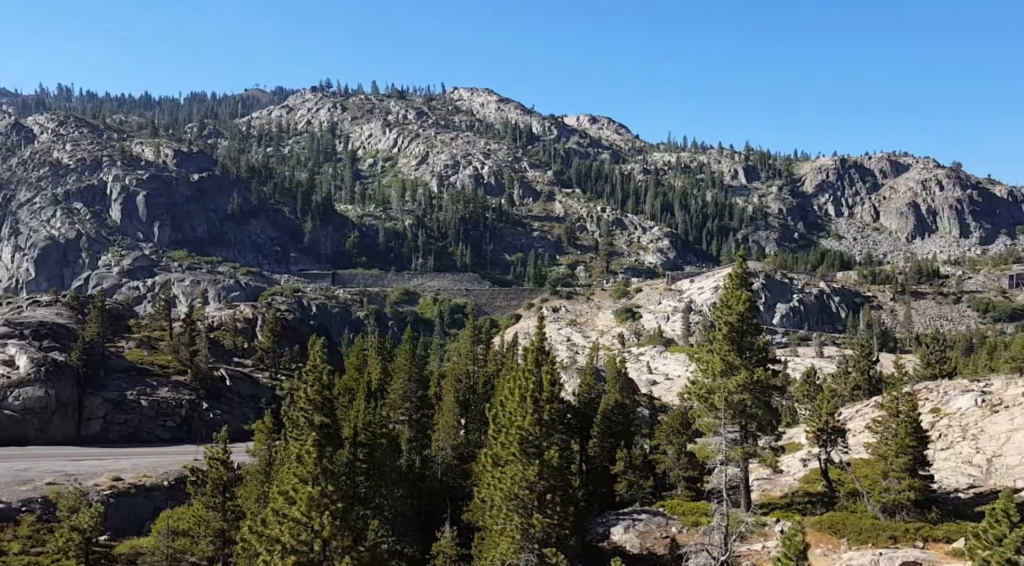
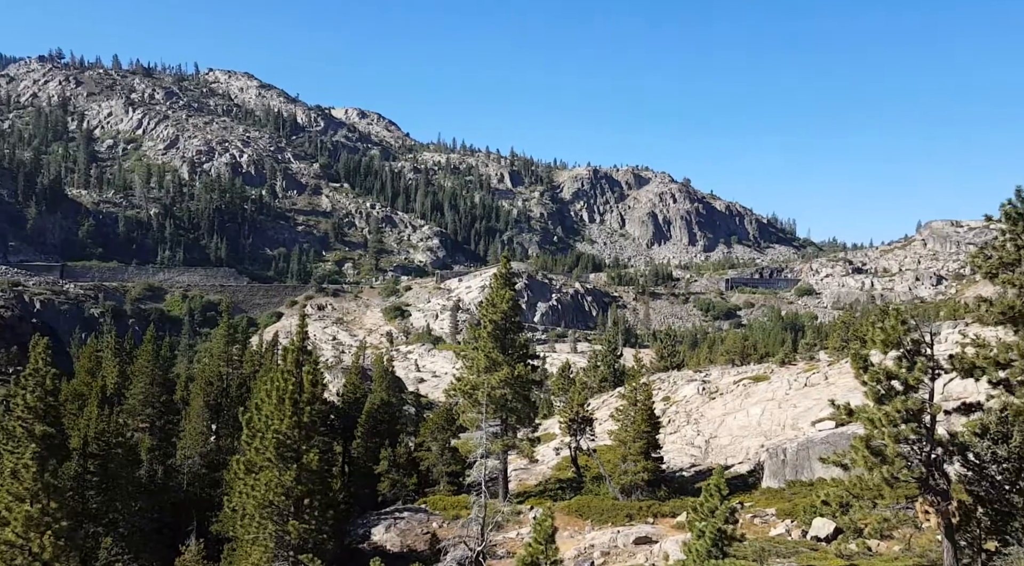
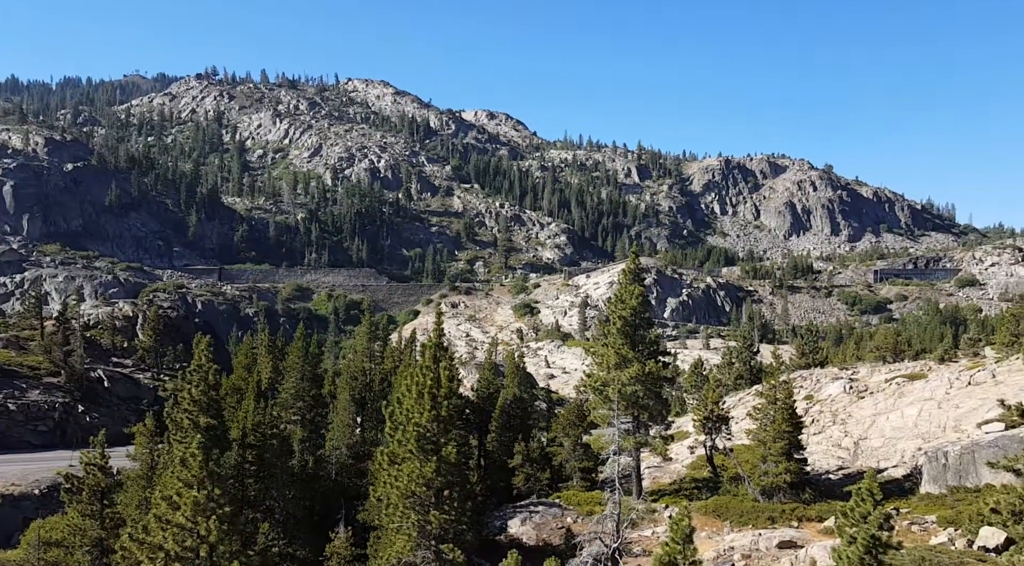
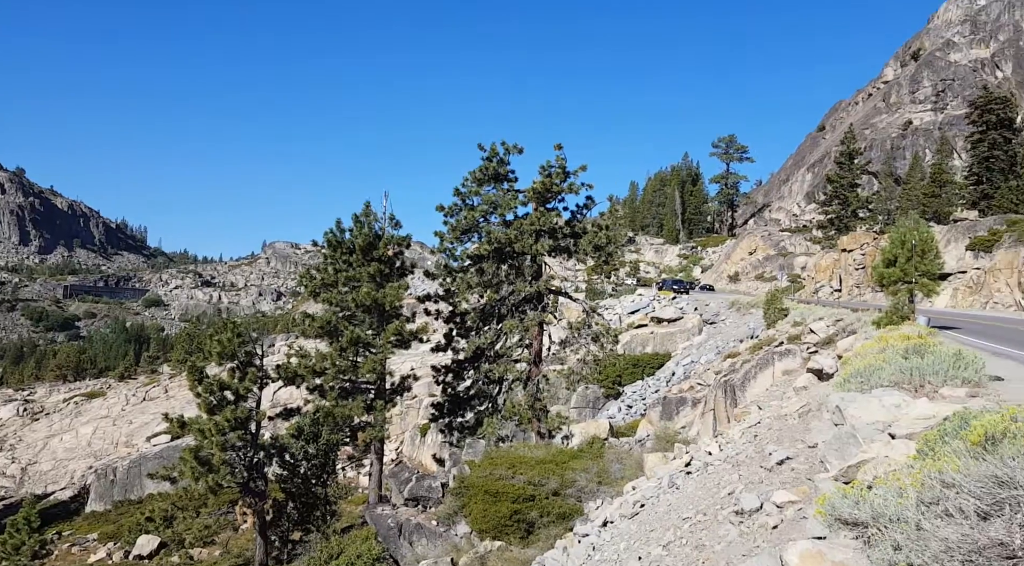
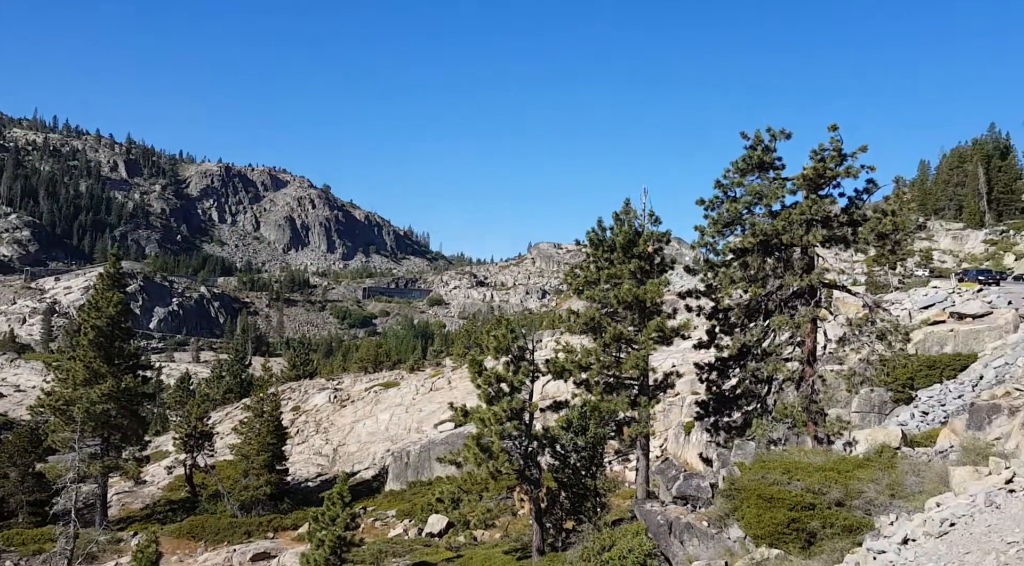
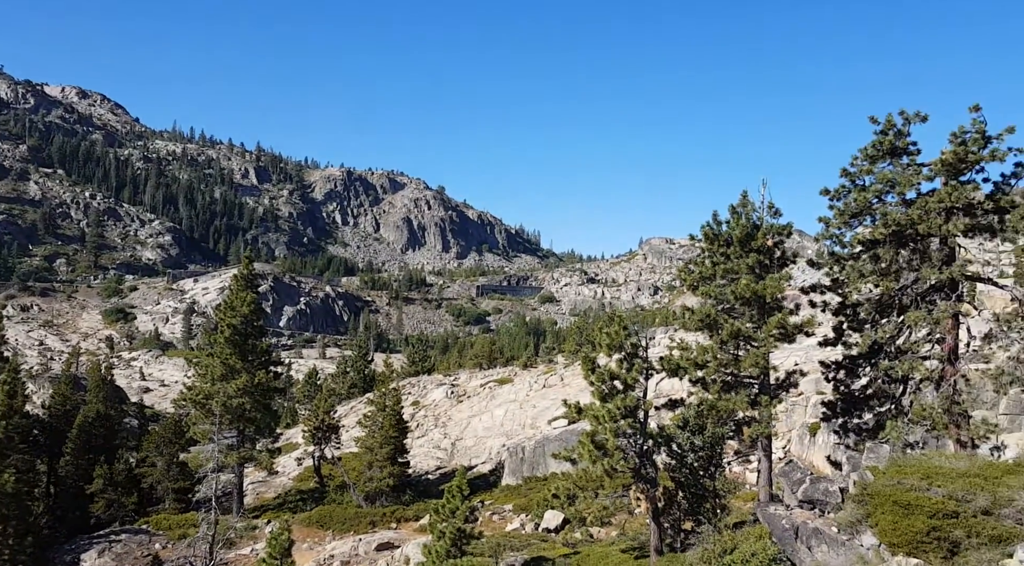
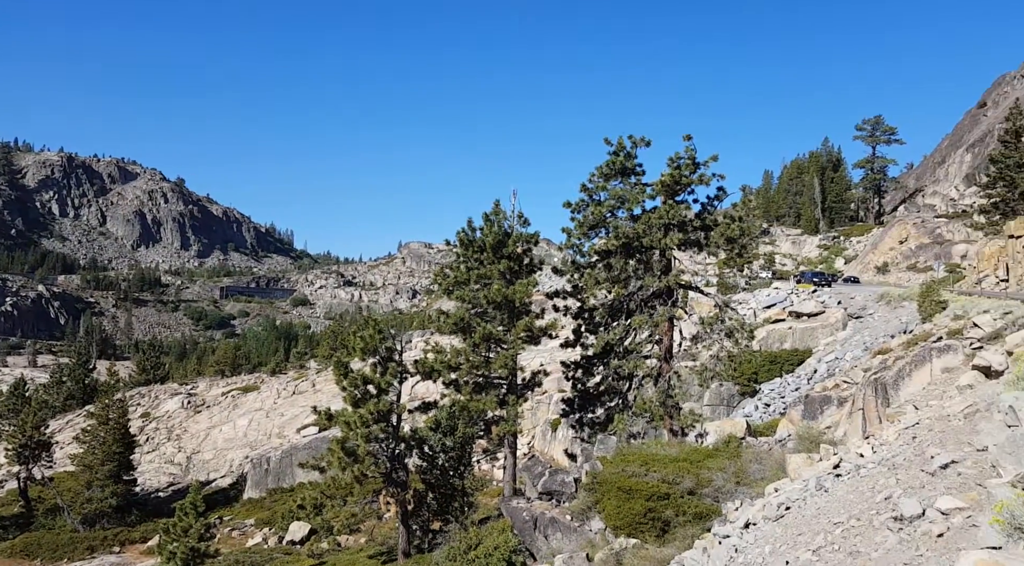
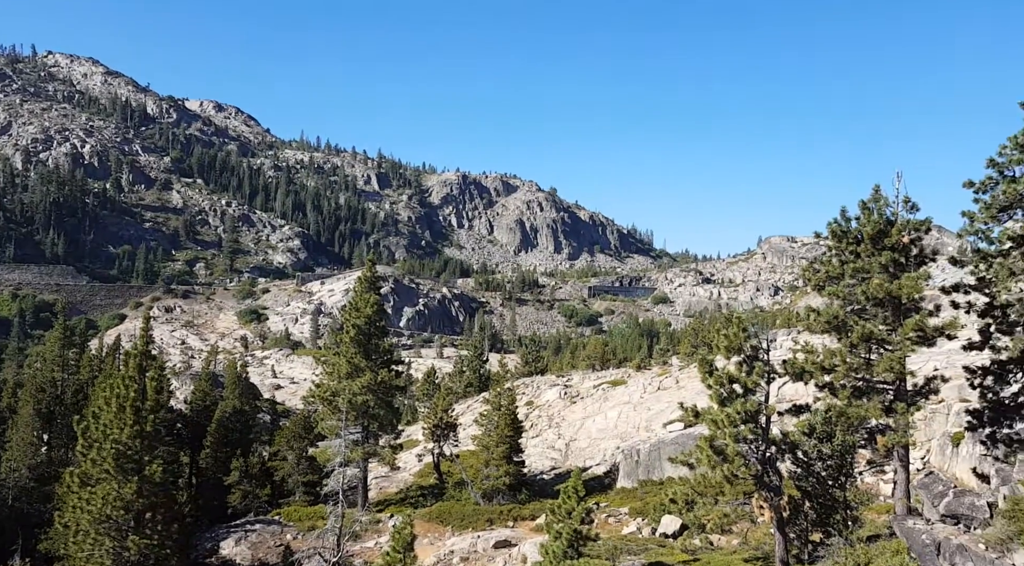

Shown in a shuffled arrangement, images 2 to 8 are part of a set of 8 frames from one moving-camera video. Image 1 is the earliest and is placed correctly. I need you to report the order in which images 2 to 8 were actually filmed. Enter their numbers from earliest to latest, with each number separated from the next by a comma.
3, 2, 8, 6, 5, 7, 4
